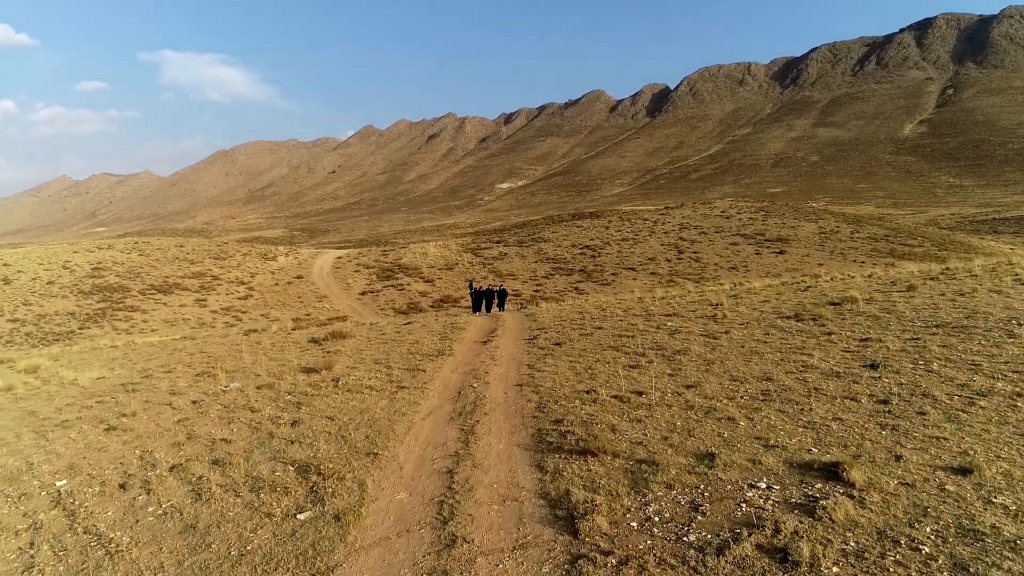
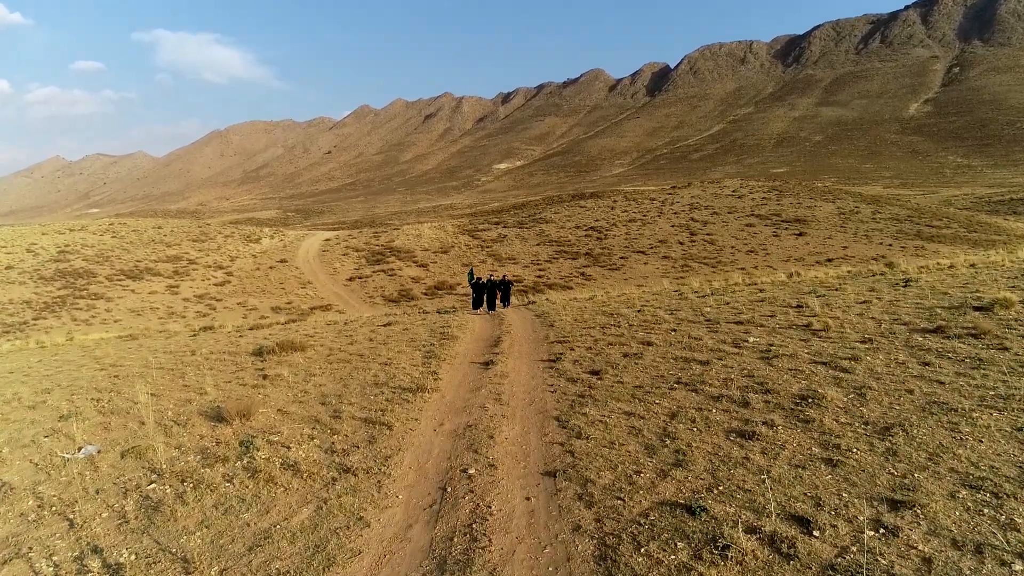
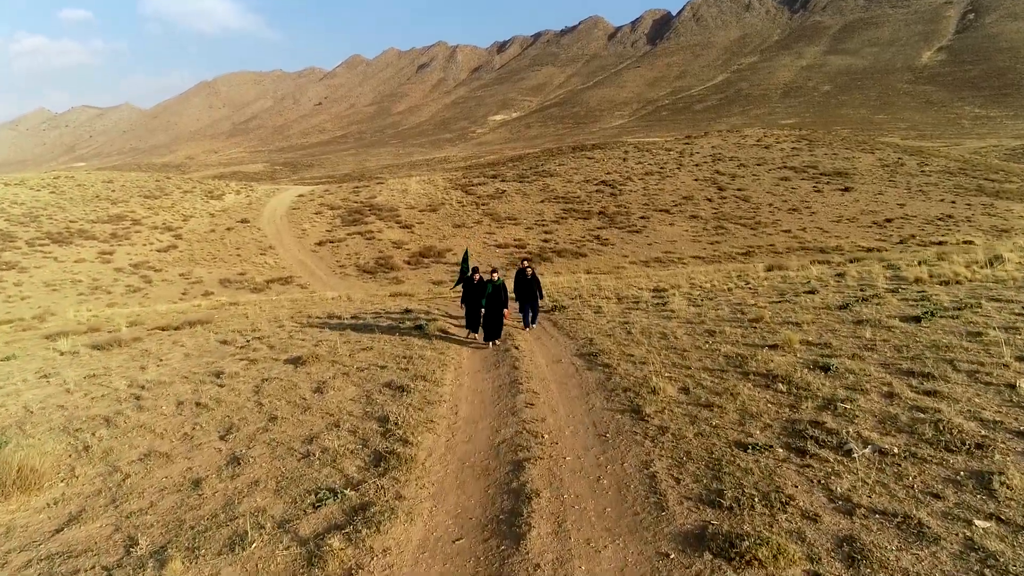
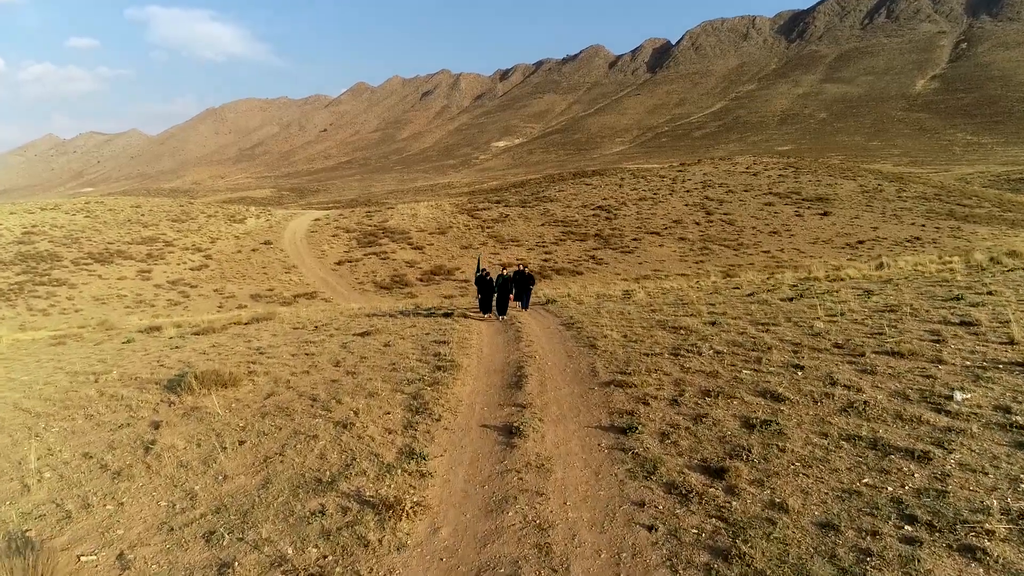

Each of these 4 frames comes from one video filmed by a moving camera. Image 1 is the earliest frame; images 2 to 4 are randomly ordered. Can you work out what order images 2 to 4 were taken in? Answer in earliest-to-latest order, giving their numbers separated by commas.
2, 4, 3
